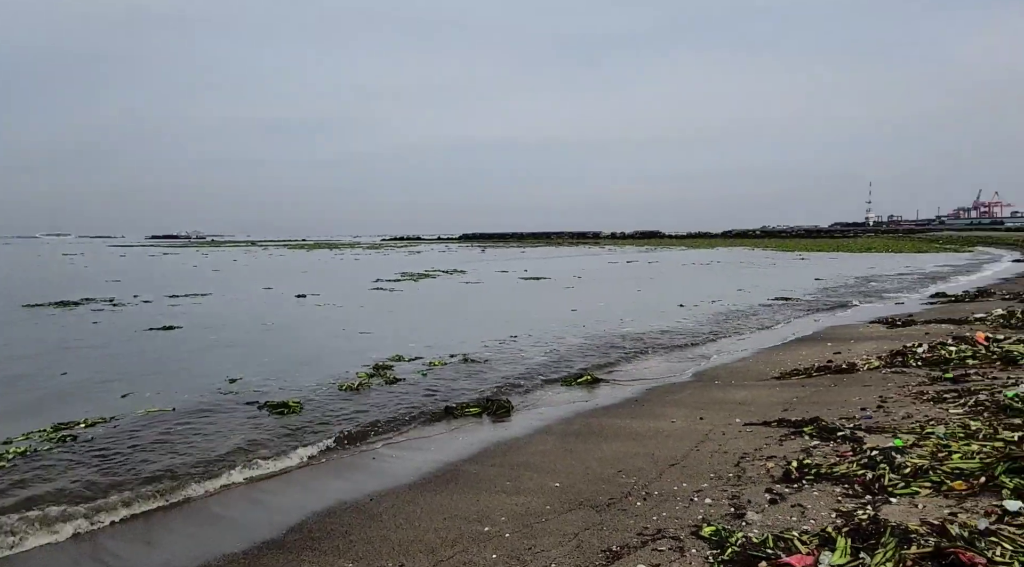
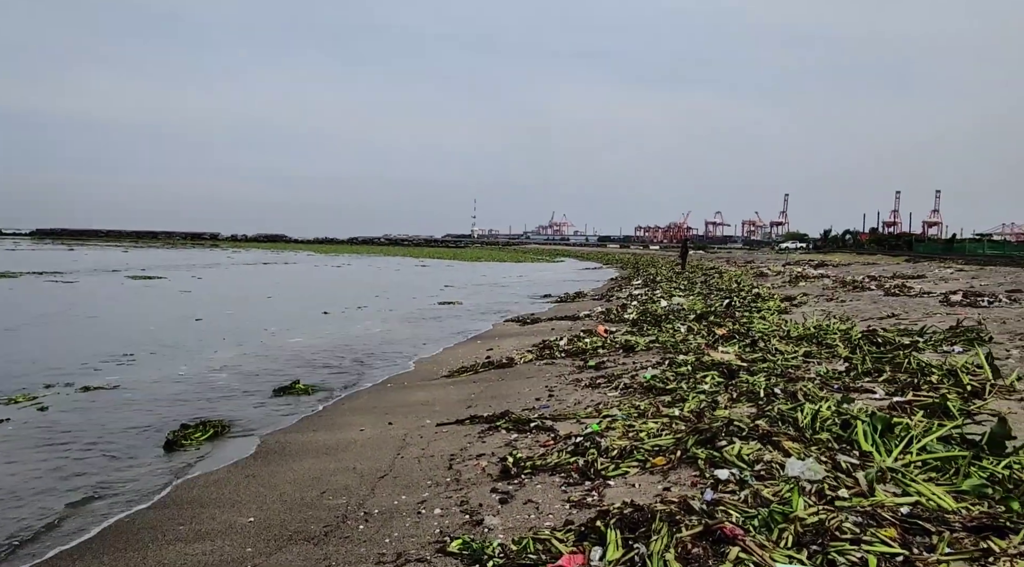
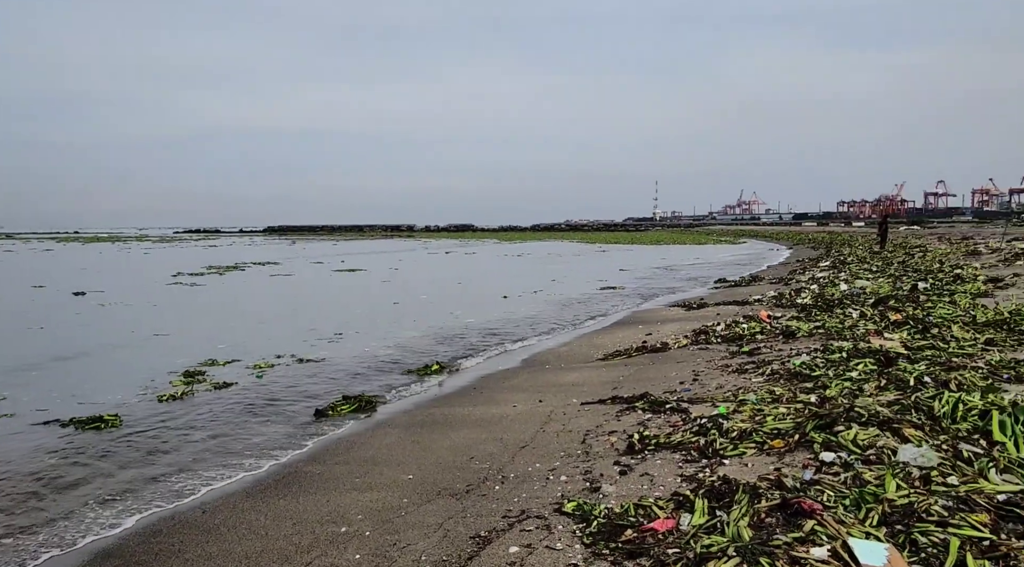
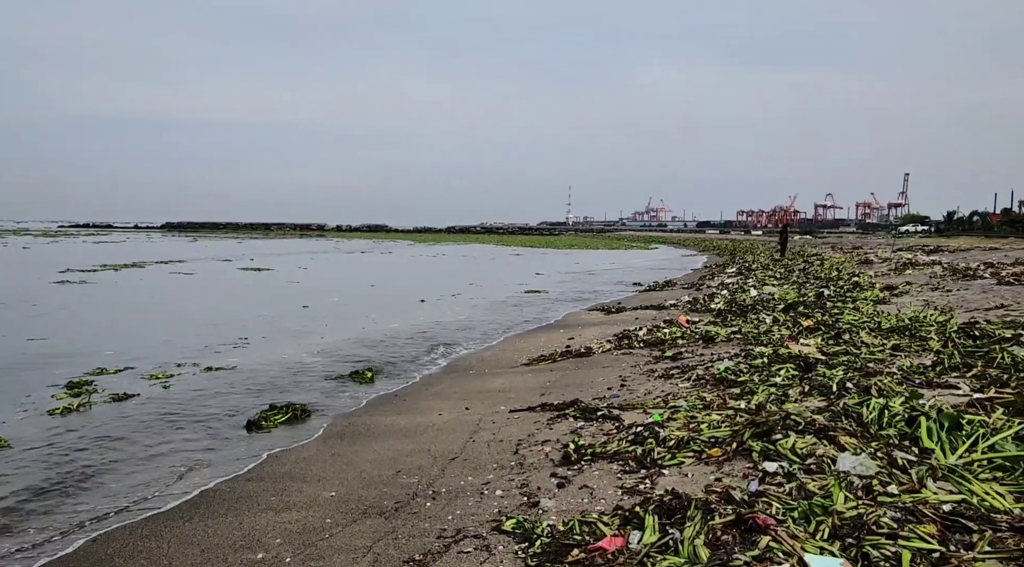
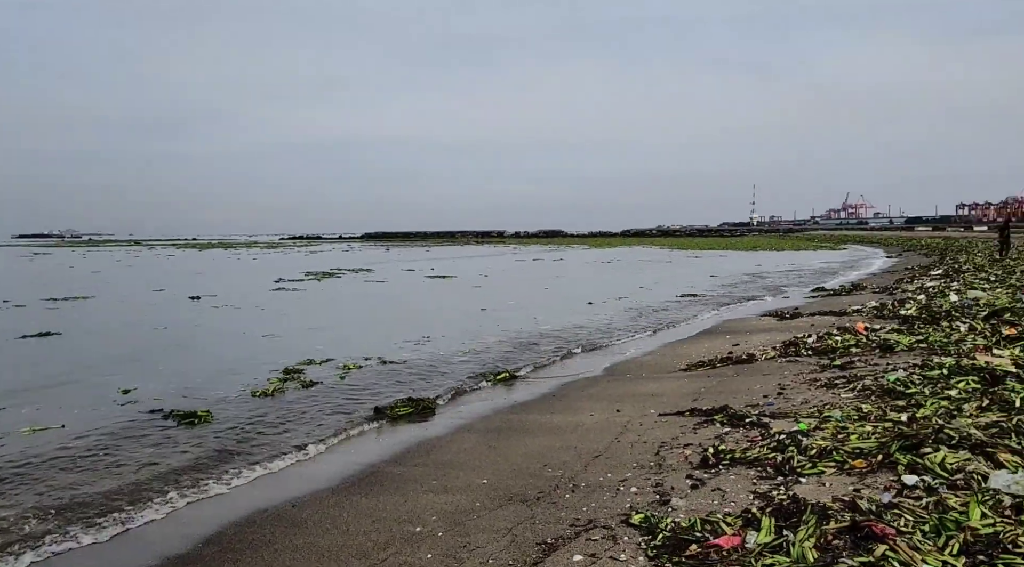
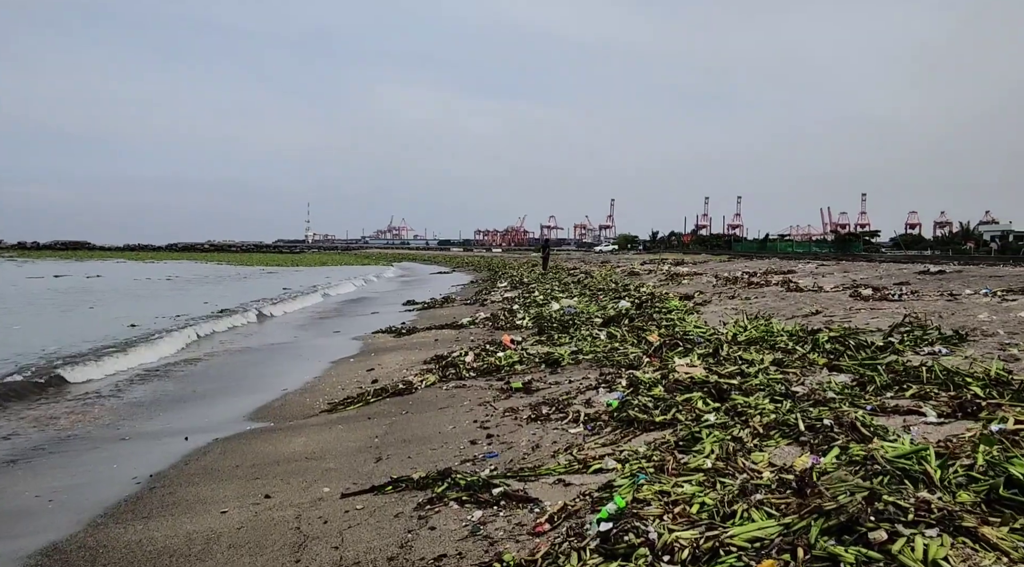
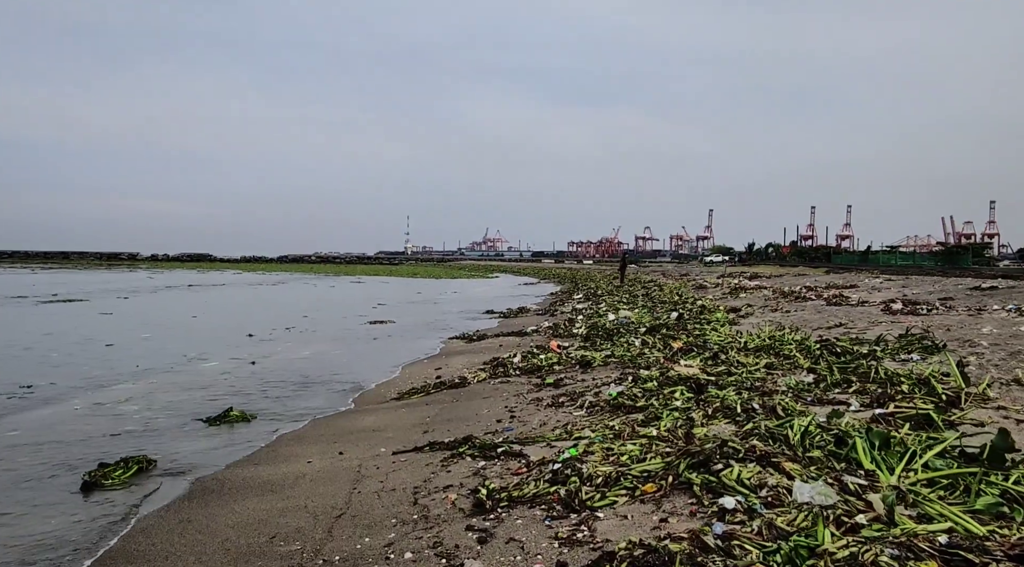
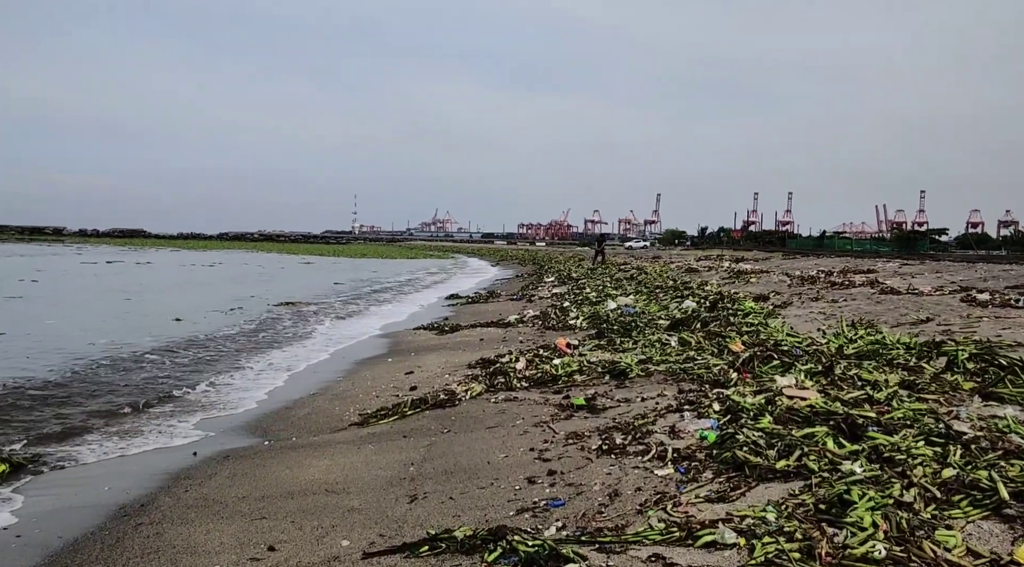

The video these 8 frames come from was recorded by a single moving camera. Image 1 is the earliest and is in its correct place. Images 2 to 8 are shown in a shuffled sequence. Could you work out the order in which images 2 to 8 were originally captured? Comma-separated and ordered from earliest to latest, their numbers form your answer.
5, 3, 4, 2, 7, 6, 8
